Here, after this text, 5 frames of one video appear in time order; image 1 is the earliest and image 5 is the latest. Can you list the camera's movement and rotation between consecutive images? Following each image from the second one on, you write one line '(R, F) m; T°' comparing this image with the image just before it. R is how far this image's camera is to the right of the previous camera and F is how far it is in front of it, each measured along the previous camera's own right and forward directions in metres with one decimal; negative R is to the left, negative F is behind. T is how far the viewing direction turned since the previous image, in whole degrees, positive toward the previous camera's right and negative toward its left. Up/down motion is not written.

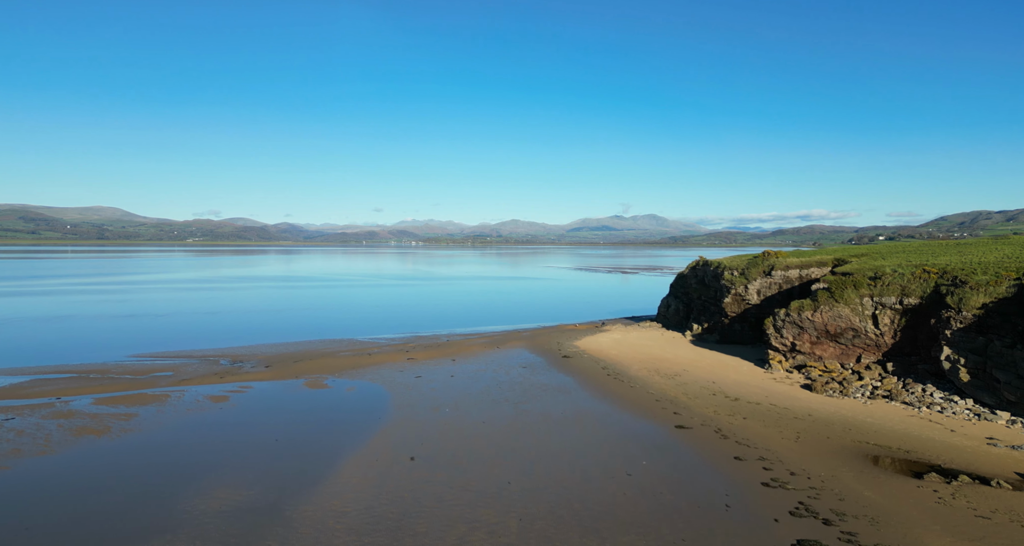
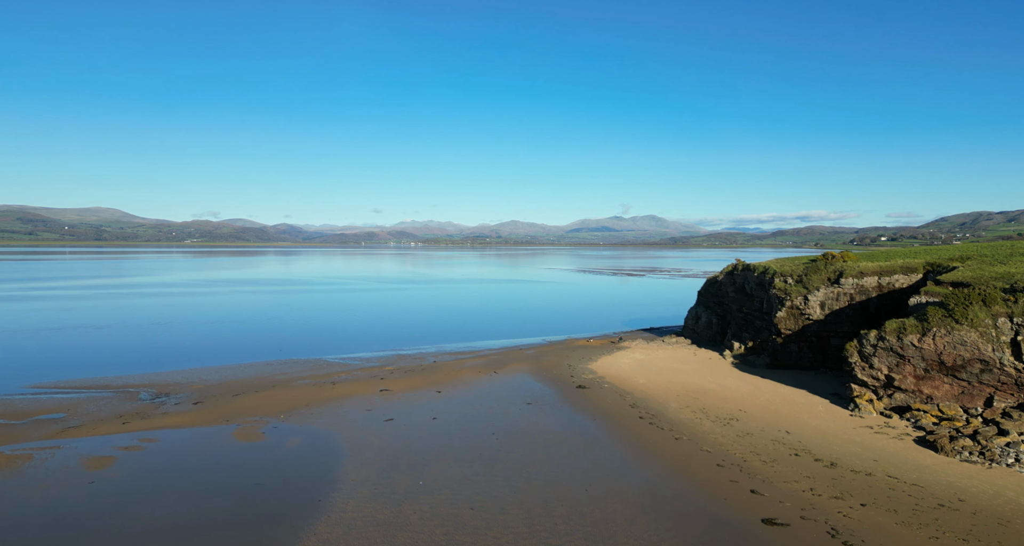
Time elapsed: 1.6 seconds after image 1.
(0.0, +4.7) m; 0°
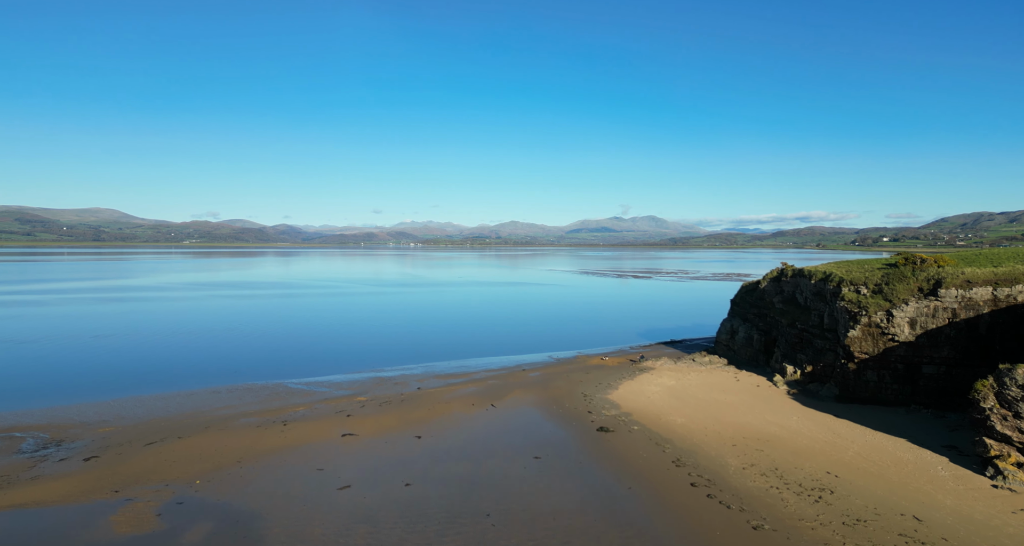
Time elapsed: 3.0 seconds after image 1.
(0.0, +4.1) m; 0°
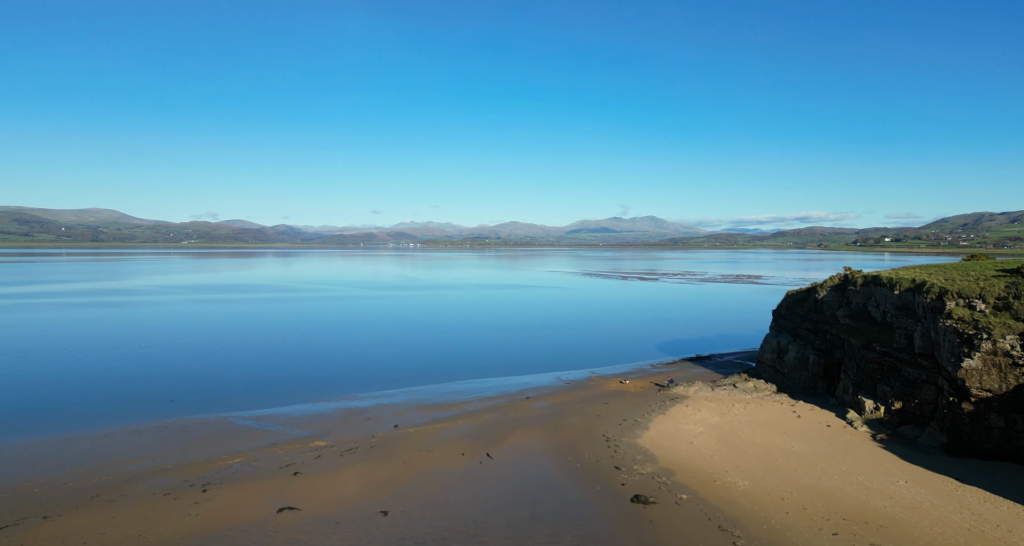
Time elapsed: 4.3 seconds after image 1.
(0.0, +3.8) m; 0°
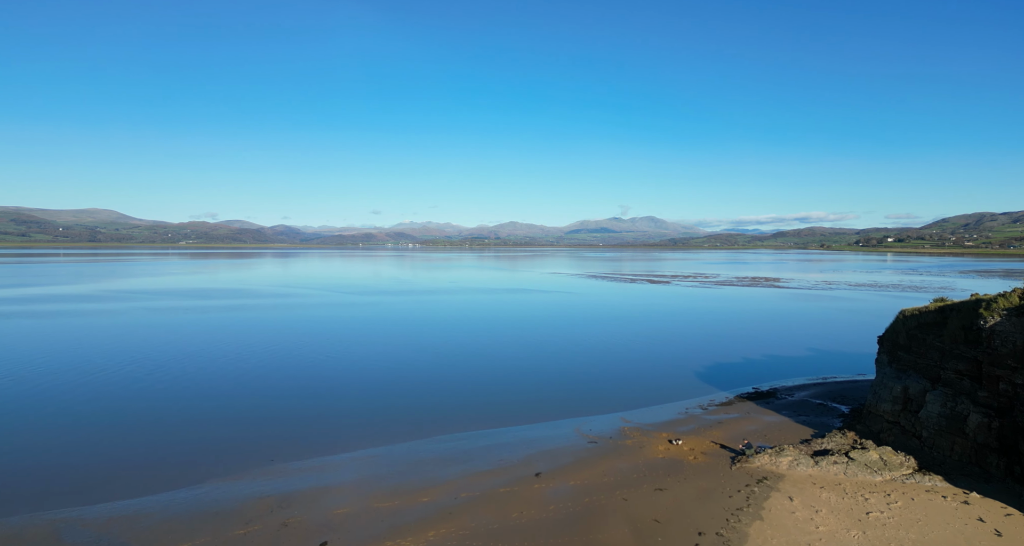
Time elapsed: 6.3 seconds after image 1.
(-0.1, +5.8) m; 0°
